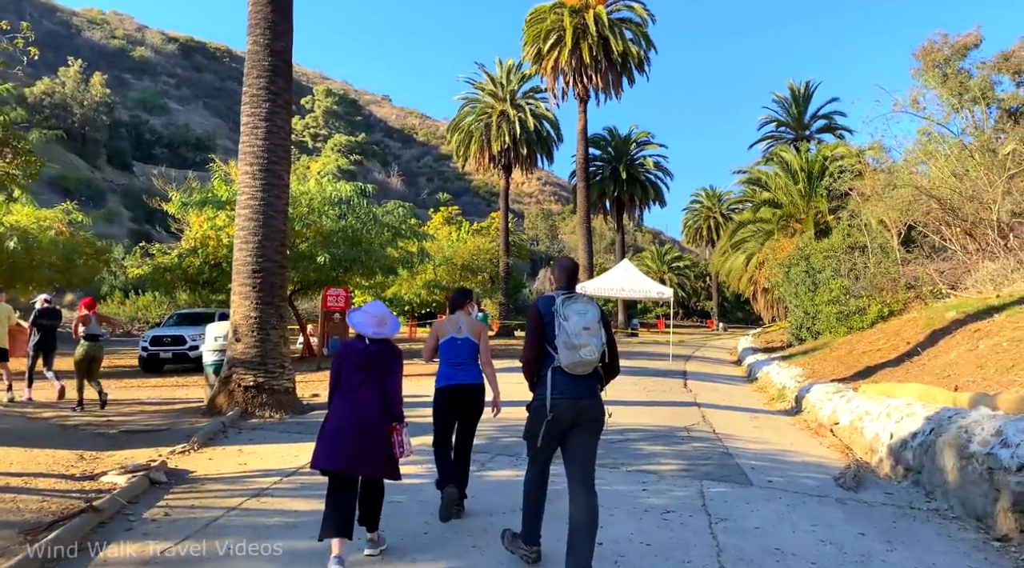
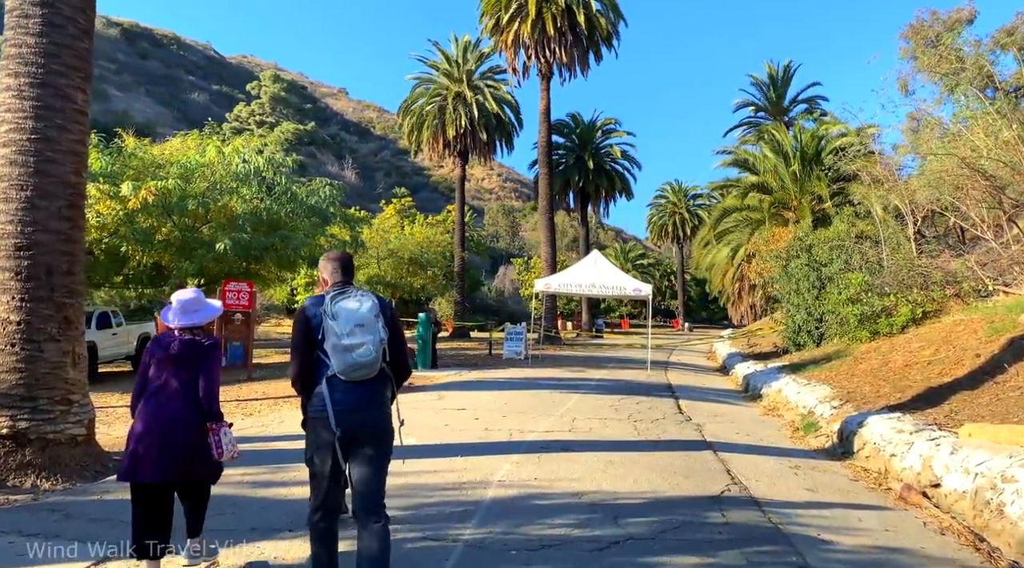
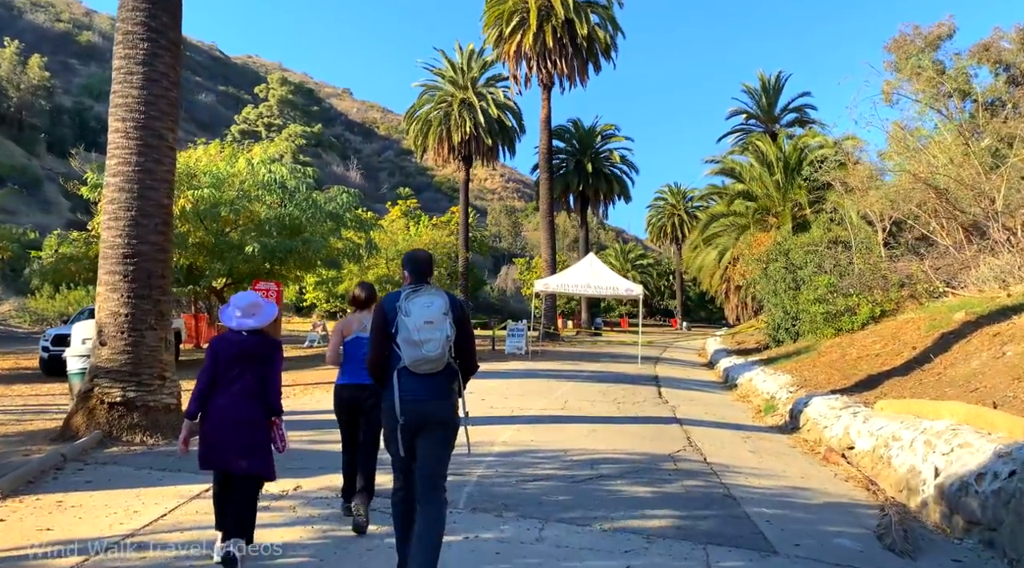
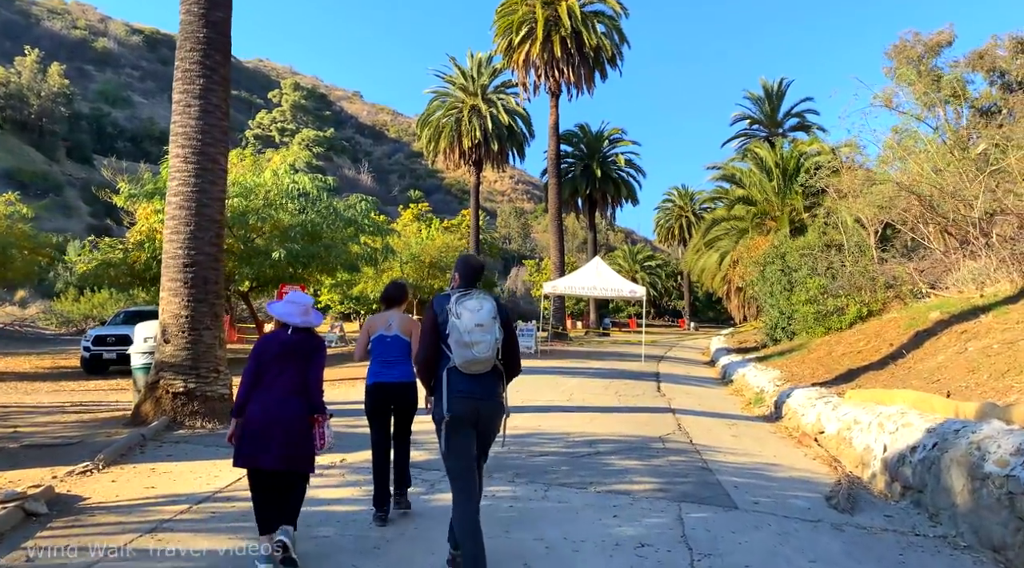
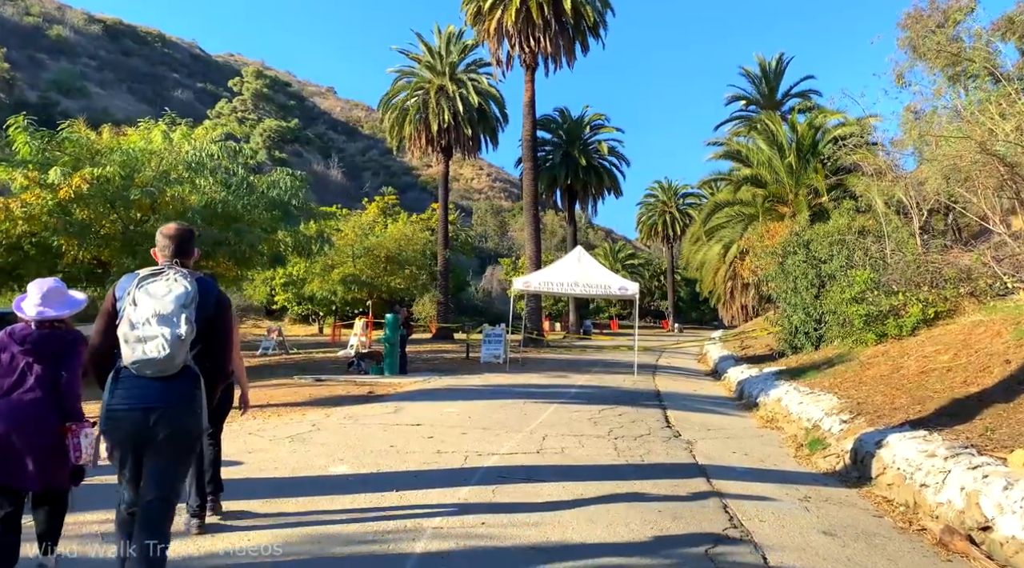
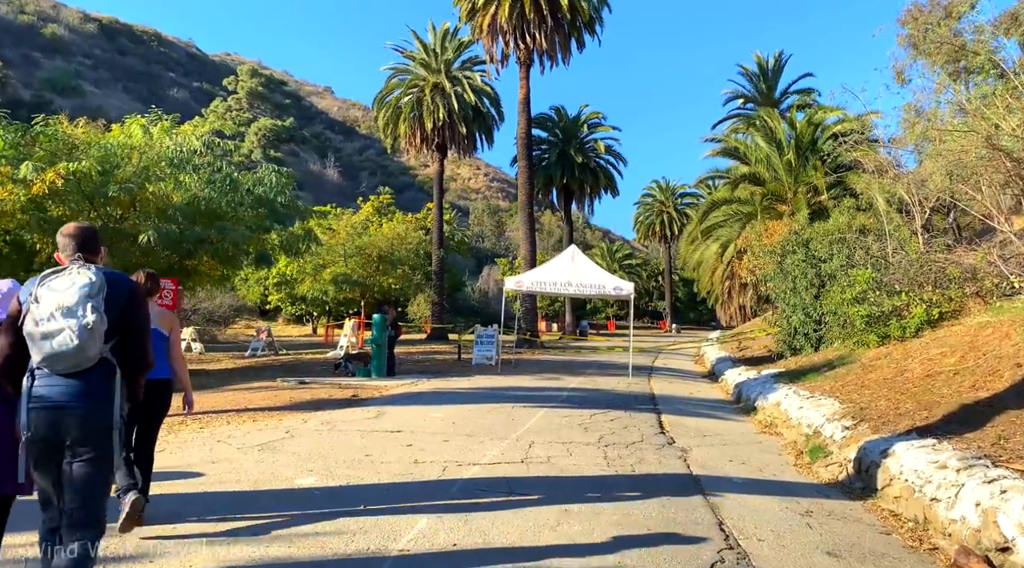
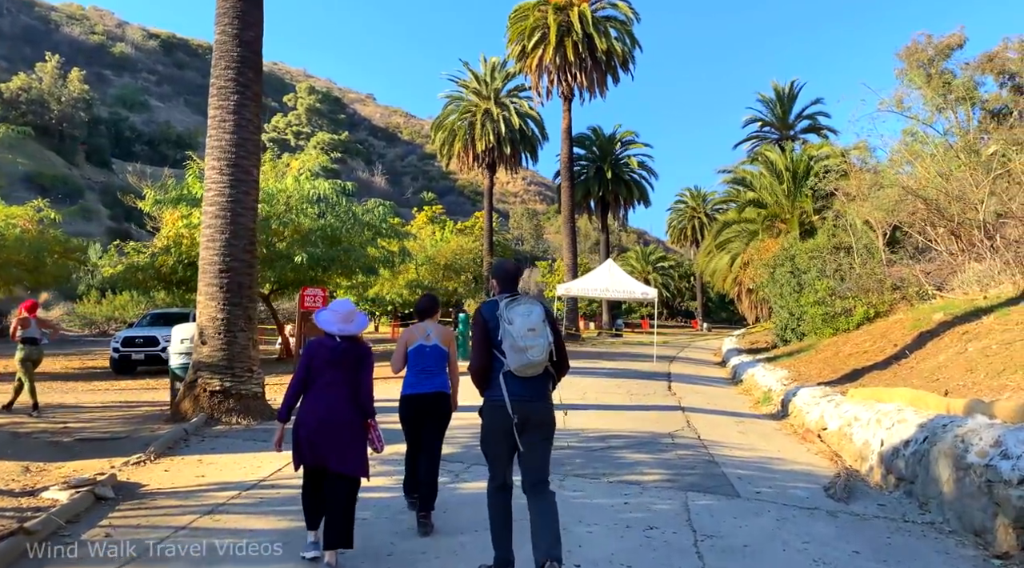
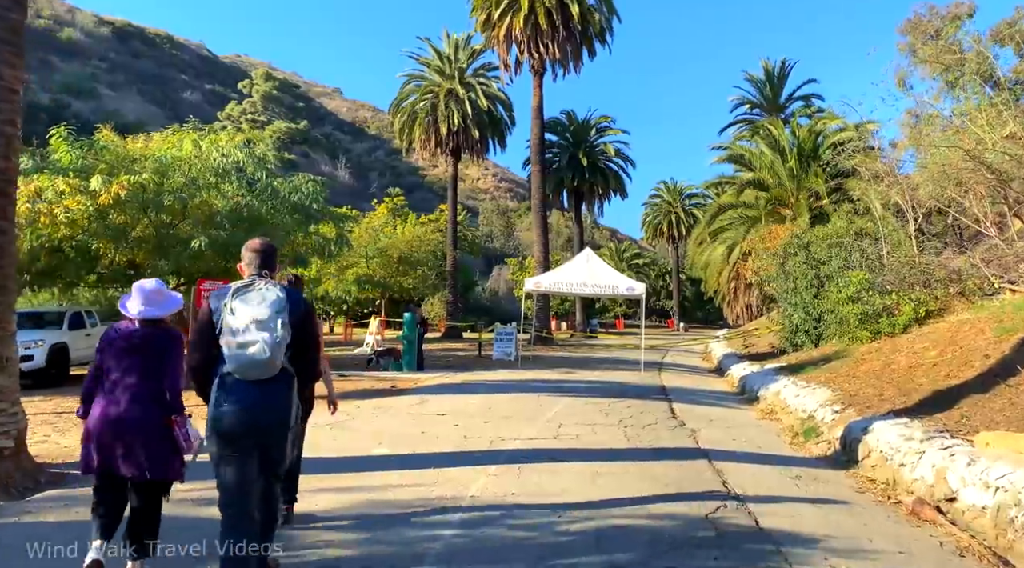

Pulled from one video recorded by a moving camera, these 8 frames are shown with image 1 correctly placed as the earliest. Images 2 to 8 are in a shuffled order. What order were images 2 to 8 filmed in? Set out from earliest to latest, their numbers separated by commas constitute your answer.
7, 4, 3, 2, 8, 5, 6
